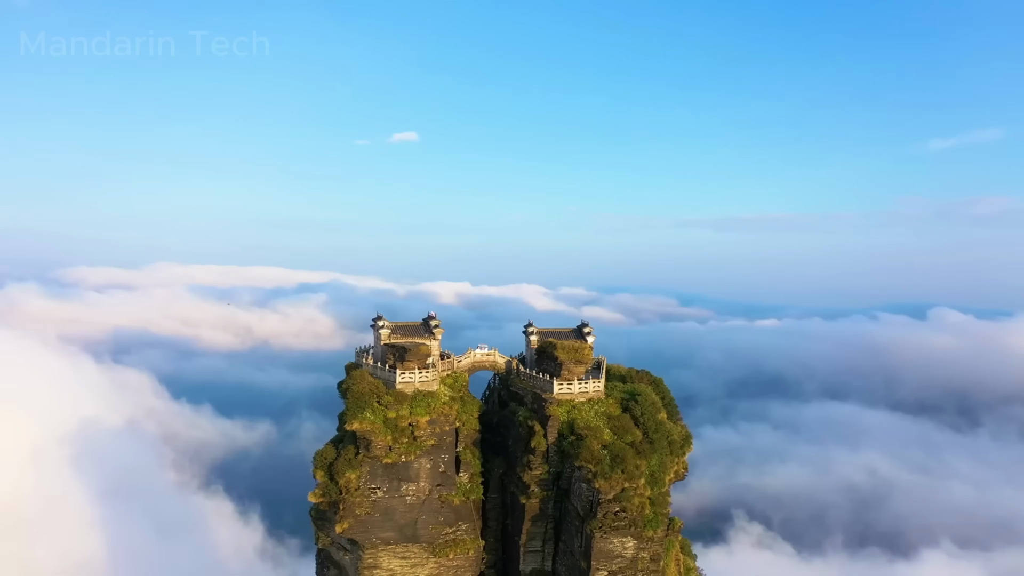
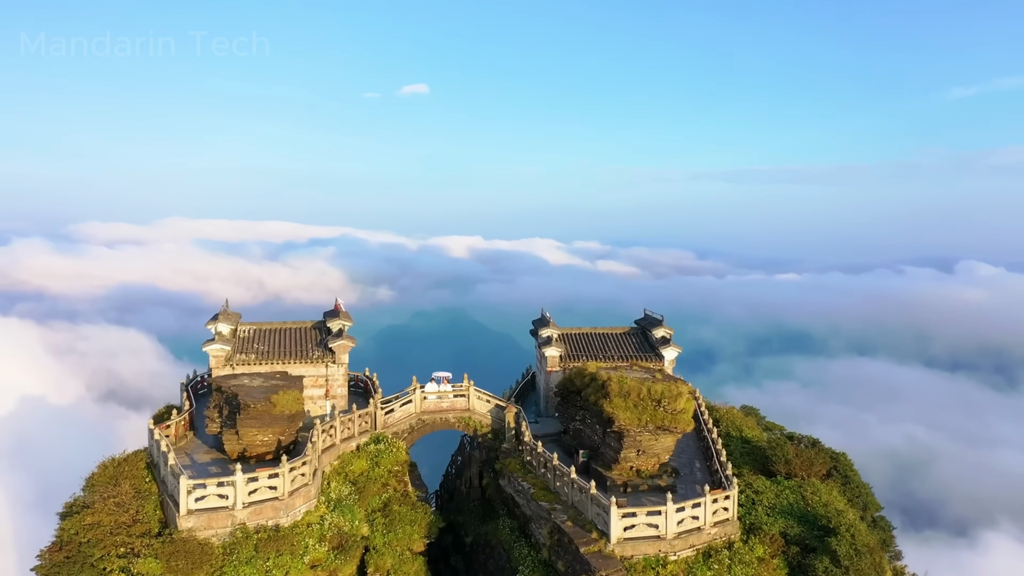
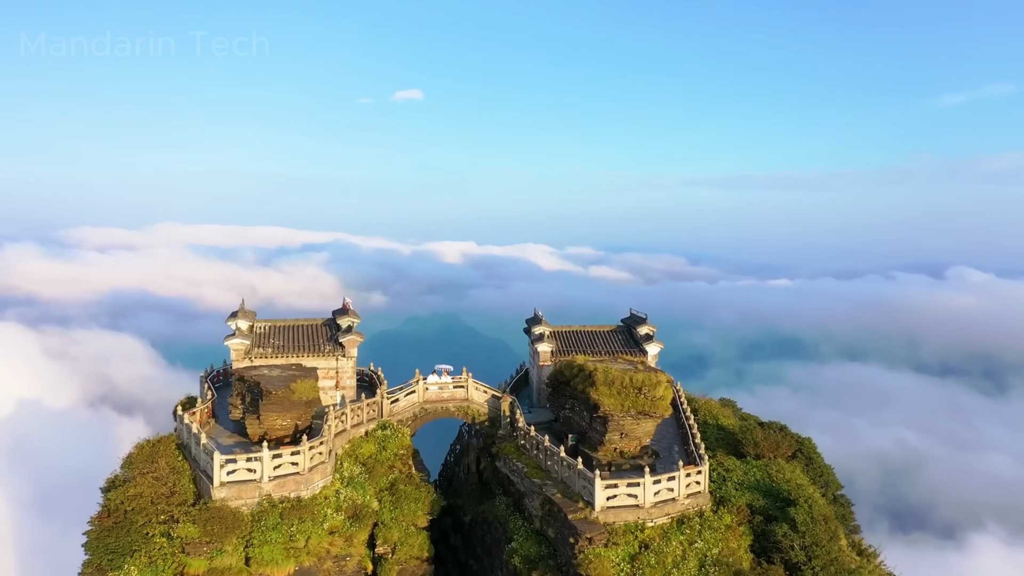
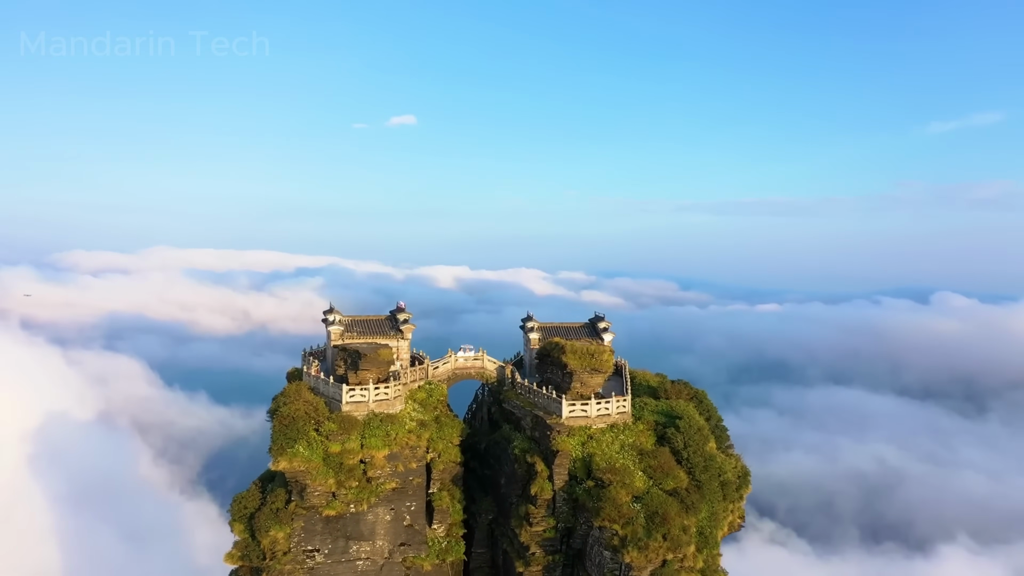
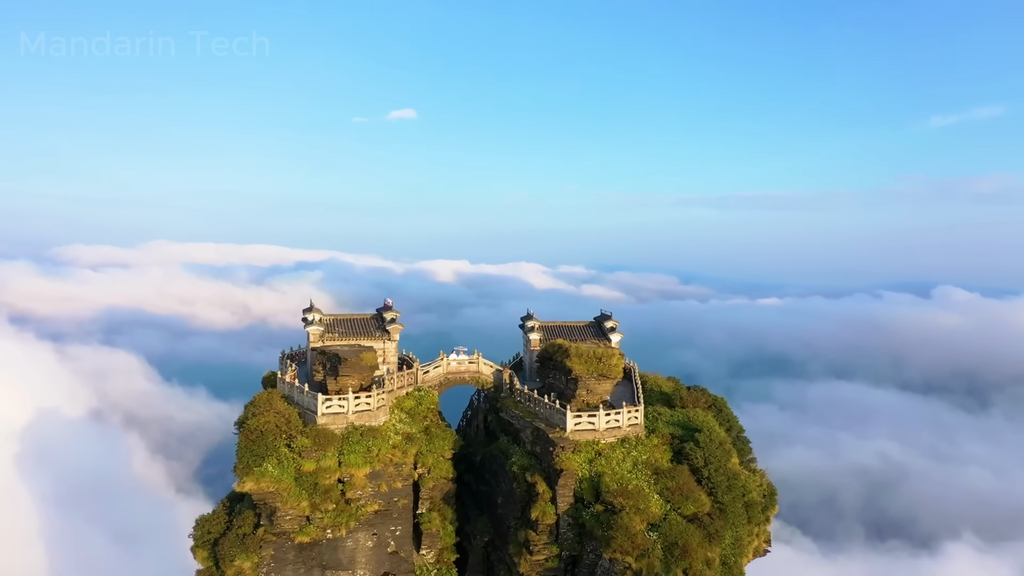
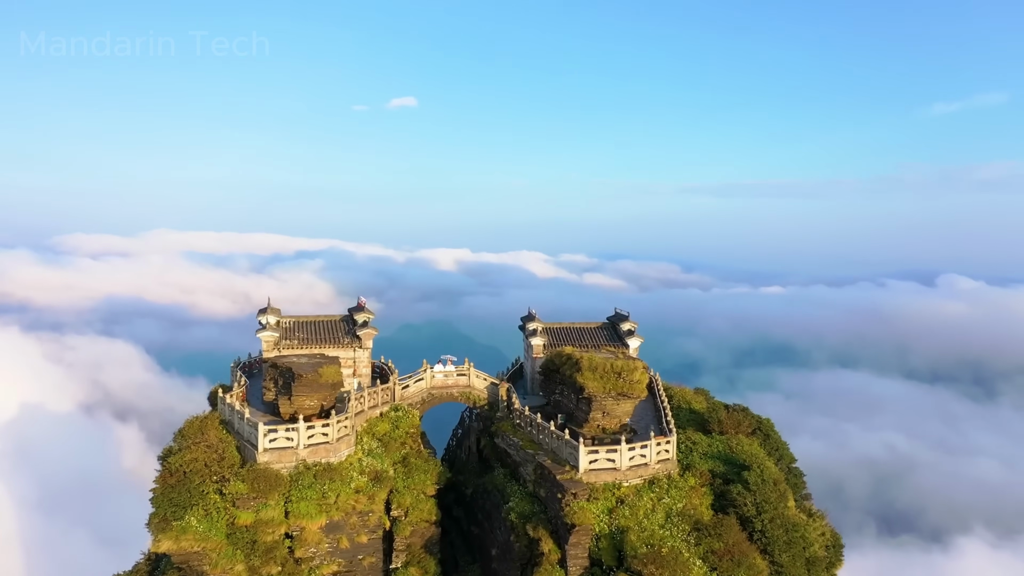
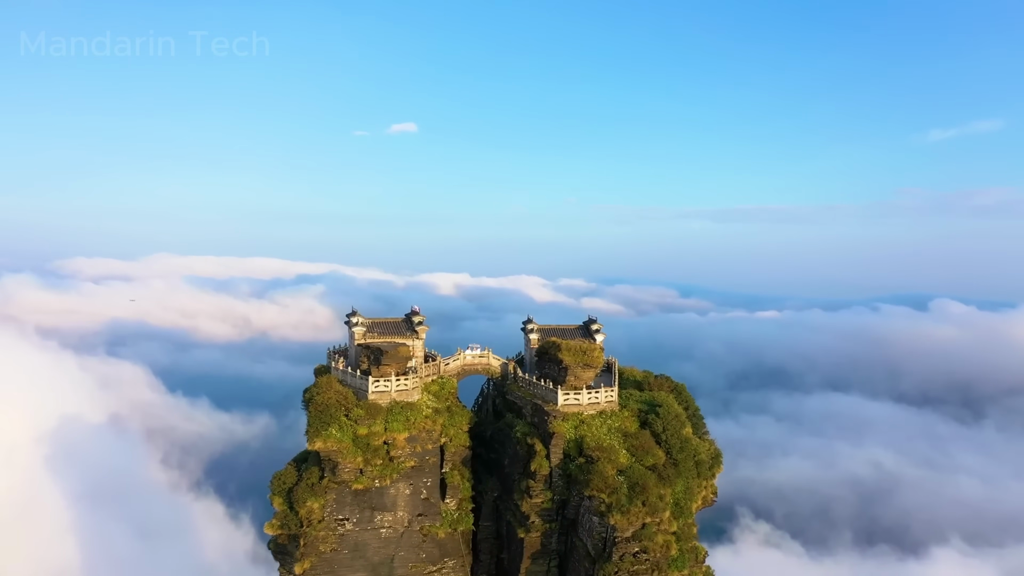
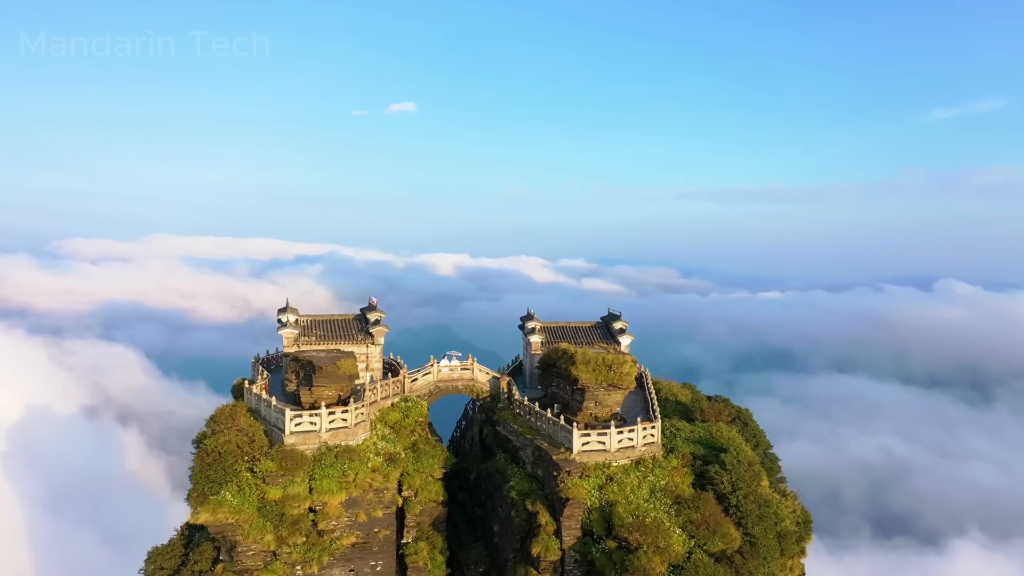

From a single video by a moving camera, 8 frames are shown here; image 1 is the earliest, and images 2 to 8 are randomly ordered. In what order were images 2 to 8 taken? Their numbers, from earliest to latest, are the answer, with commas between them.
7, 4, 5, 8, 6, 3, 2
